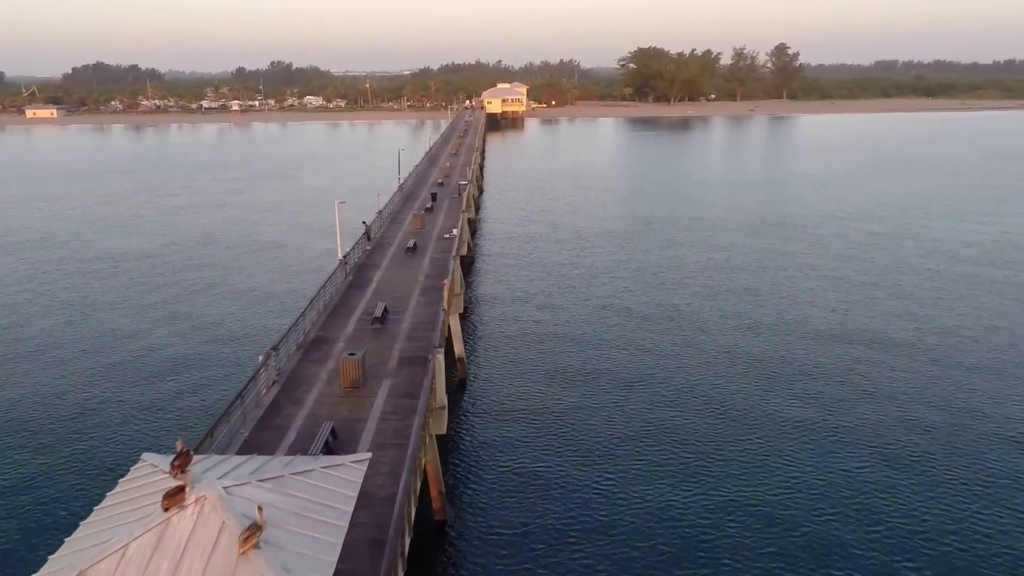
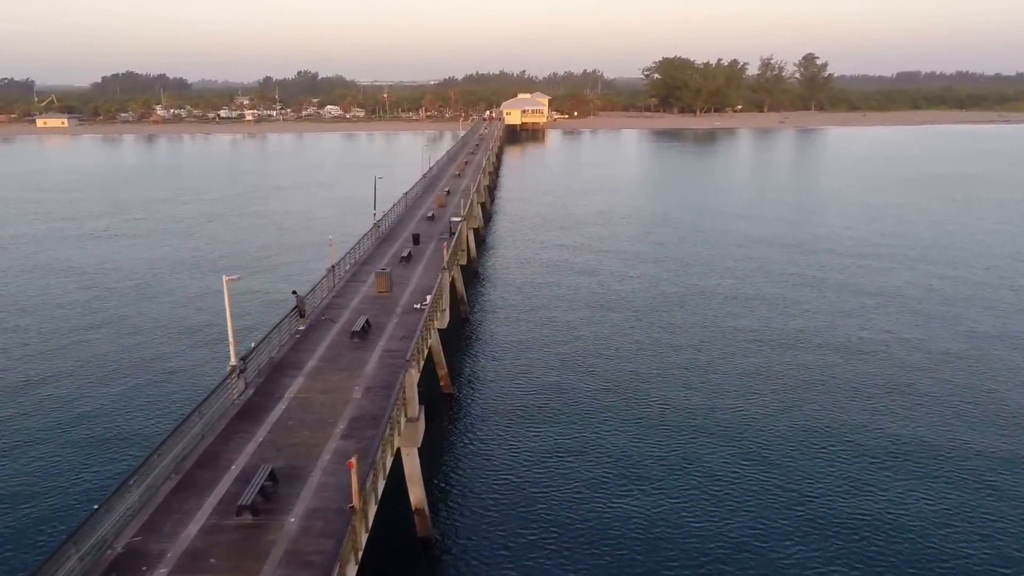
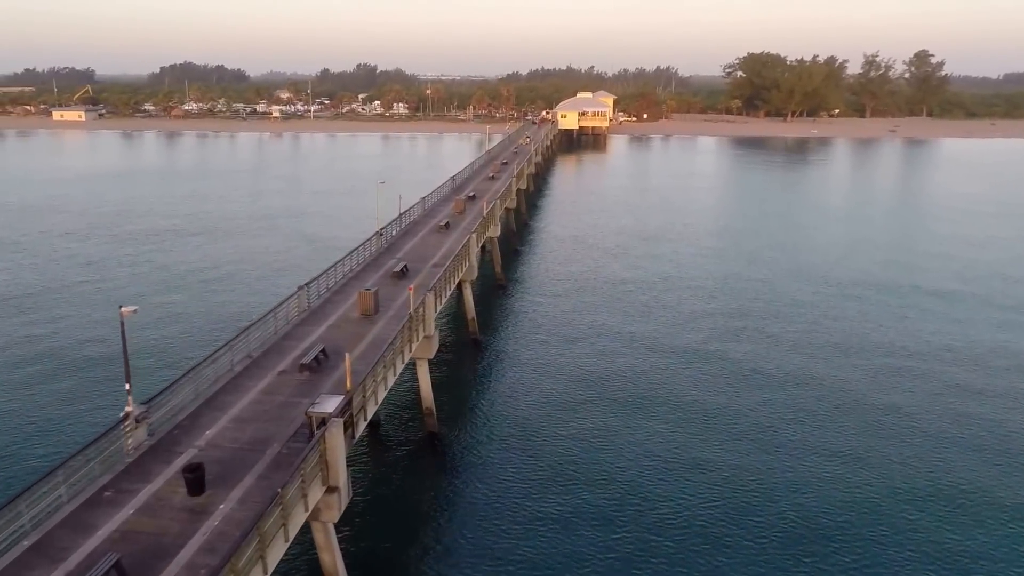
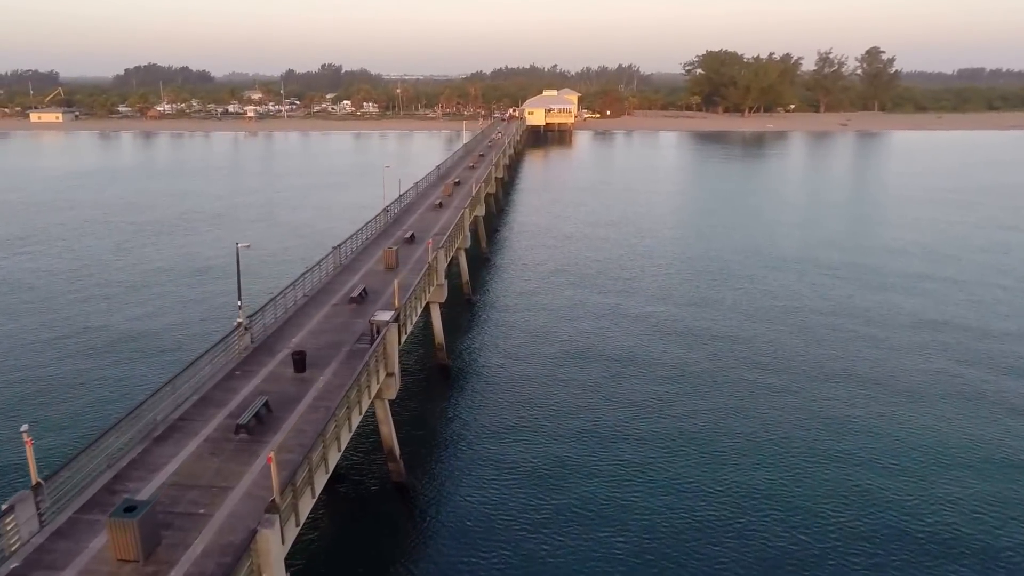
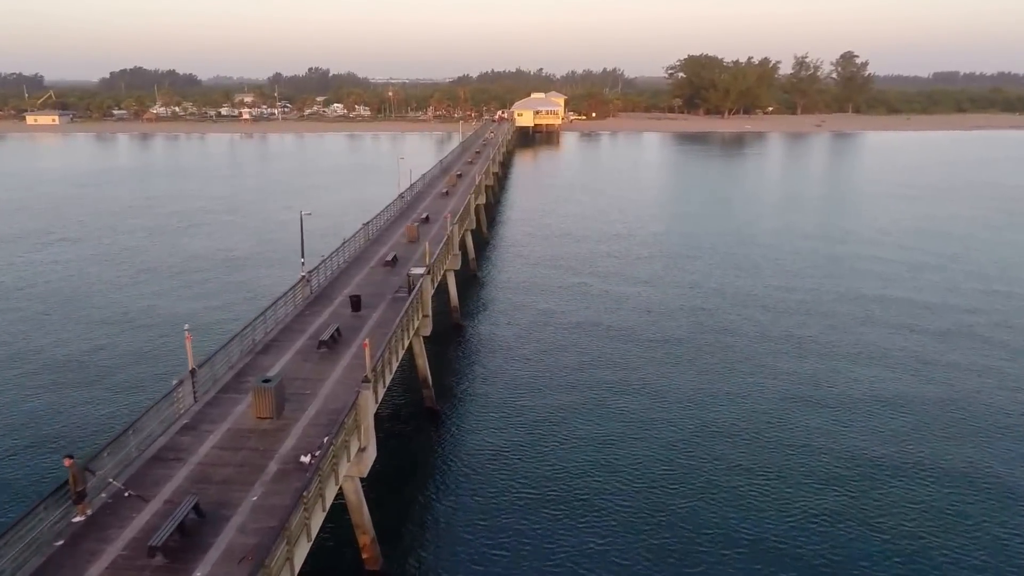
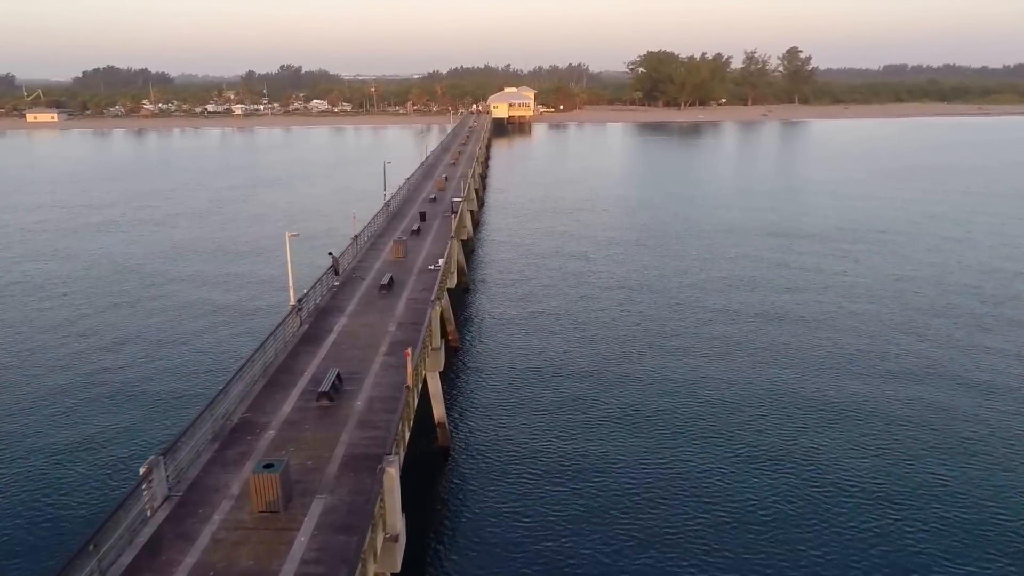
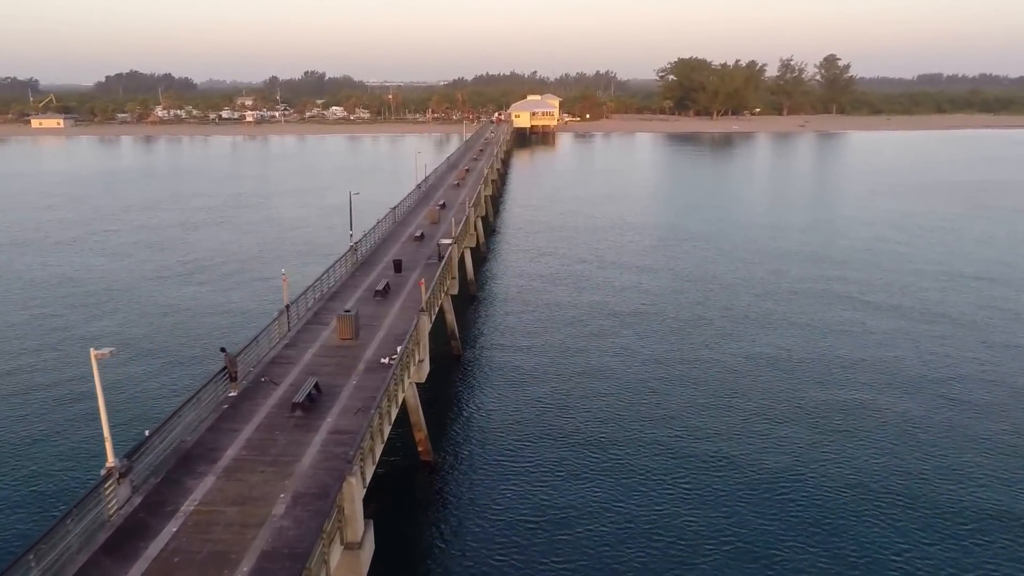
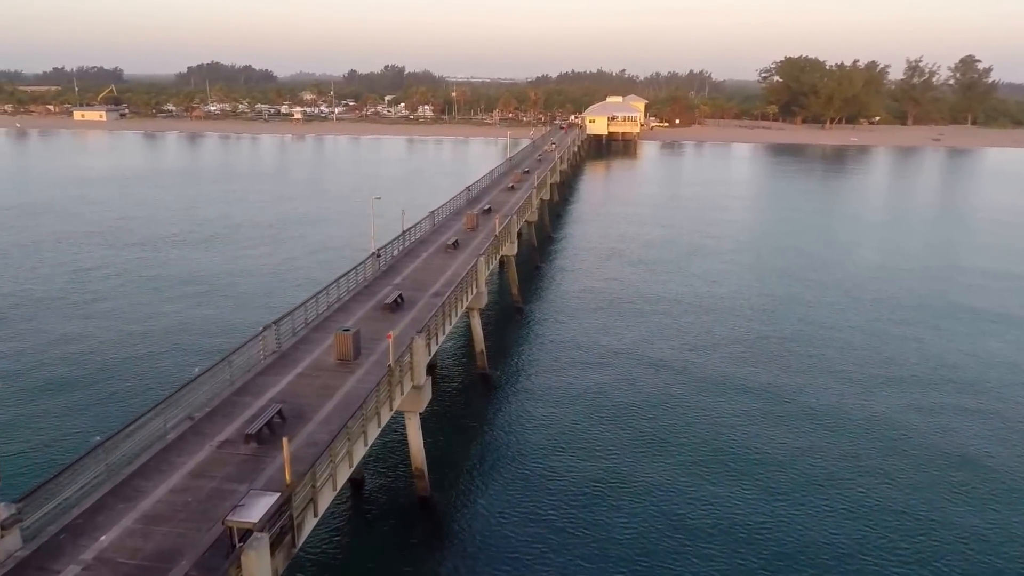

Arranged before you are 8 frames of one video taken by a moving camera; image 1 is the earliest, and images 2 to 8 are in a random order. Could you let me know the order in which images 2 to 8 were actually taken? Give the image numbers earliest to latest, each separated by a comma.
6, 2, 7, 5, 4, 3, 8
